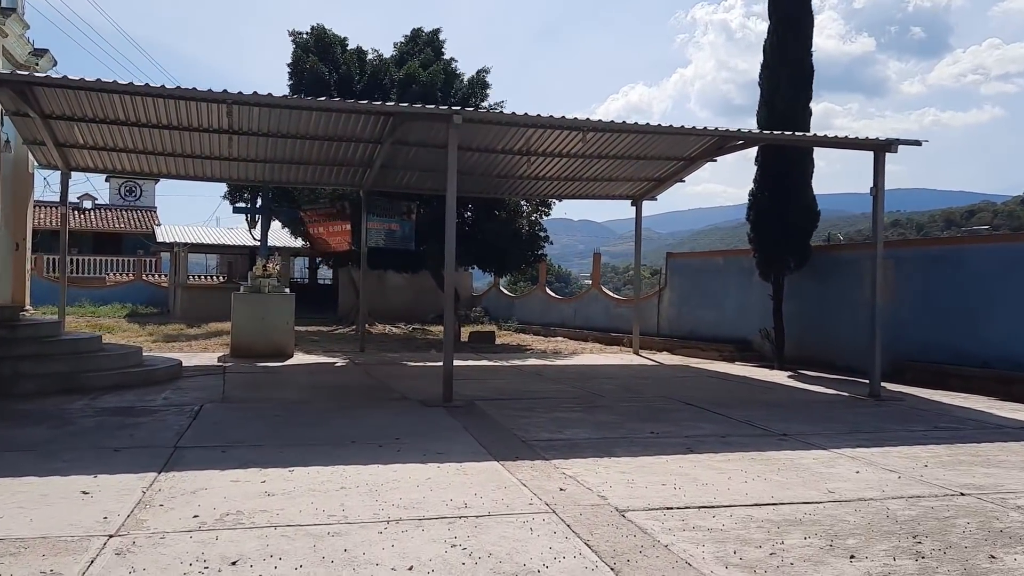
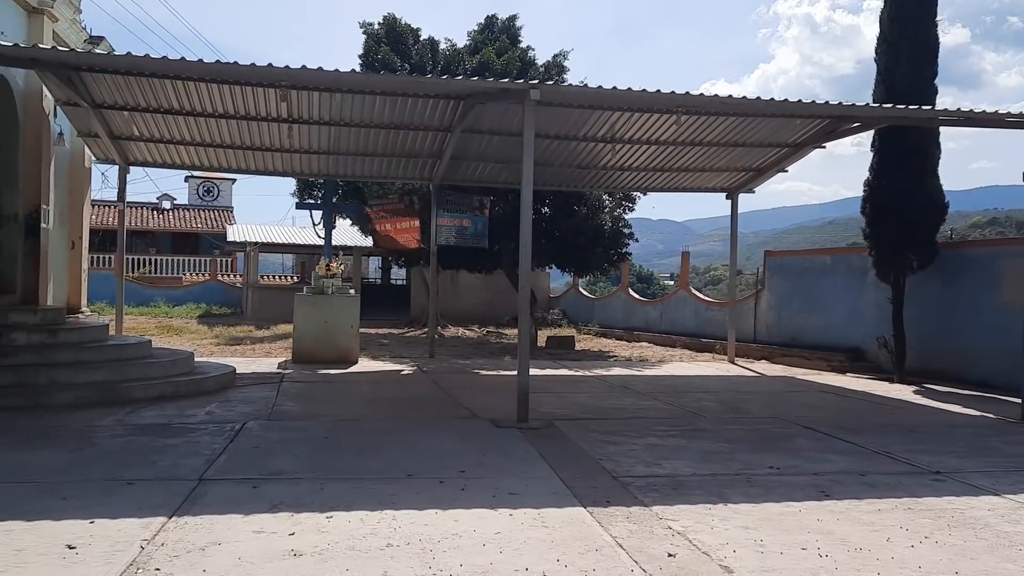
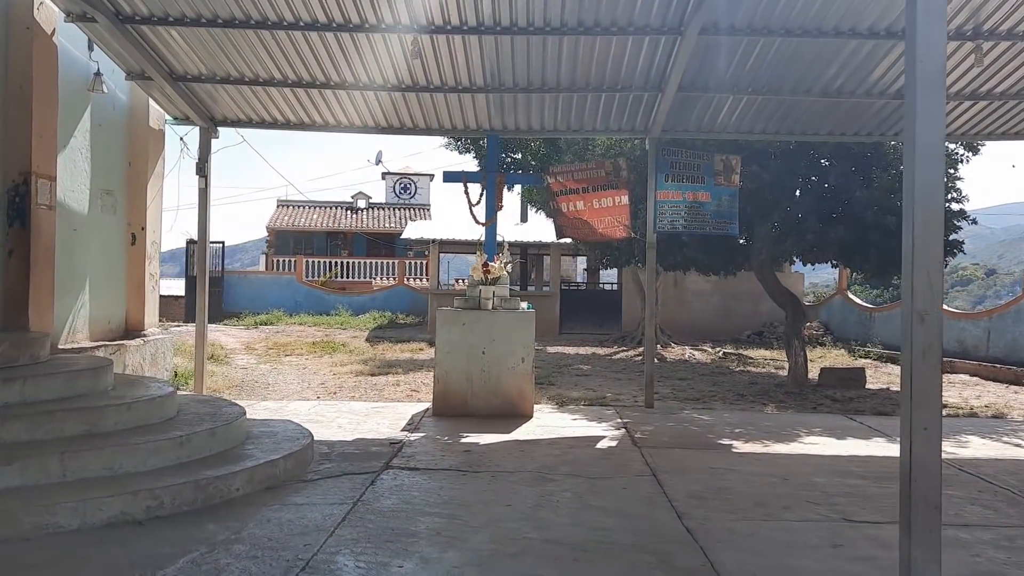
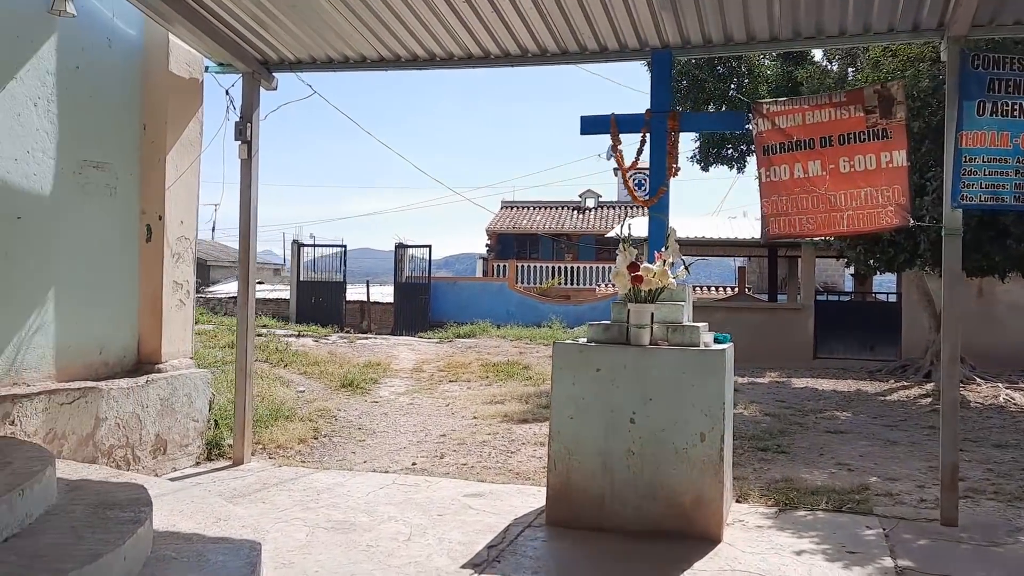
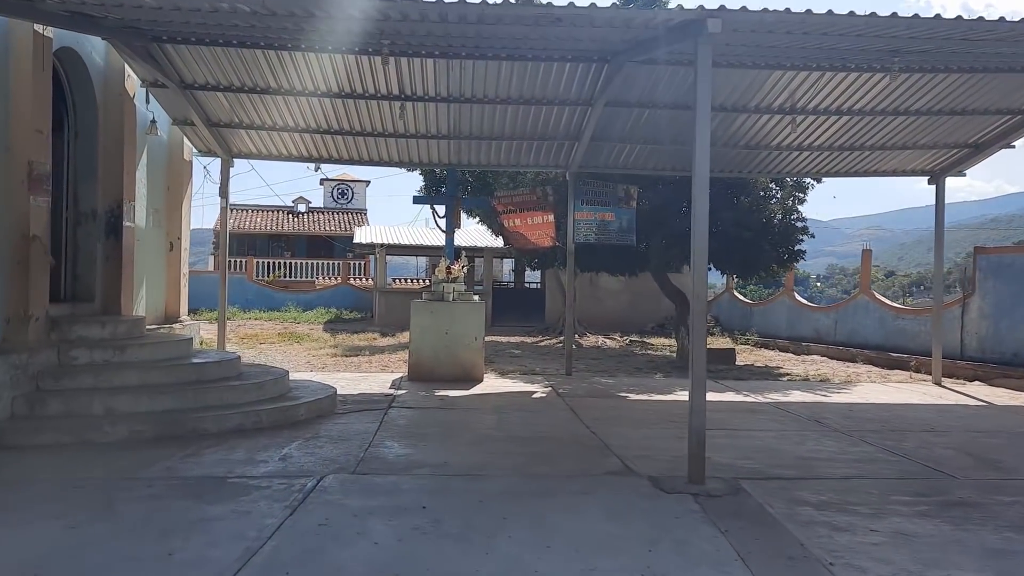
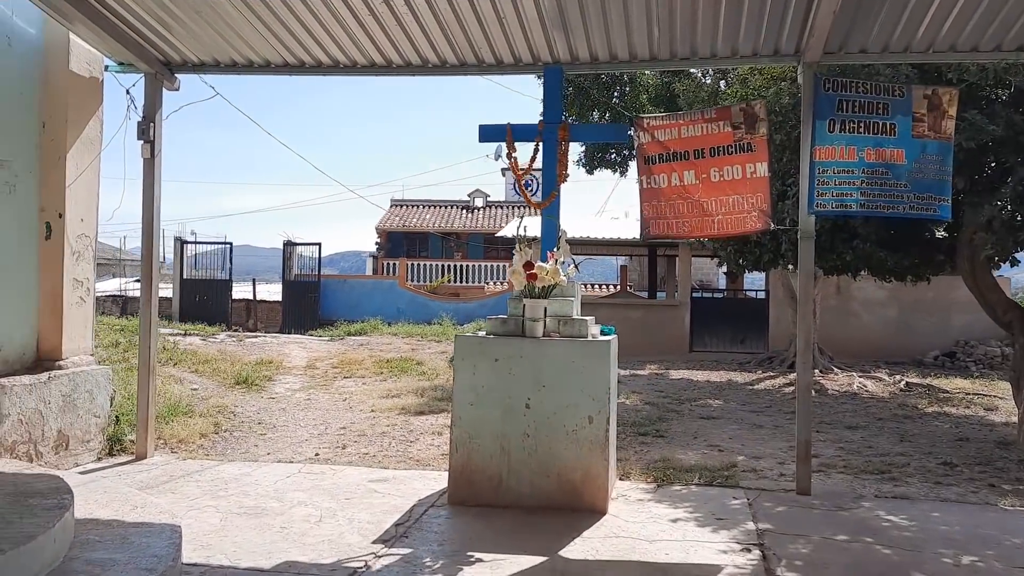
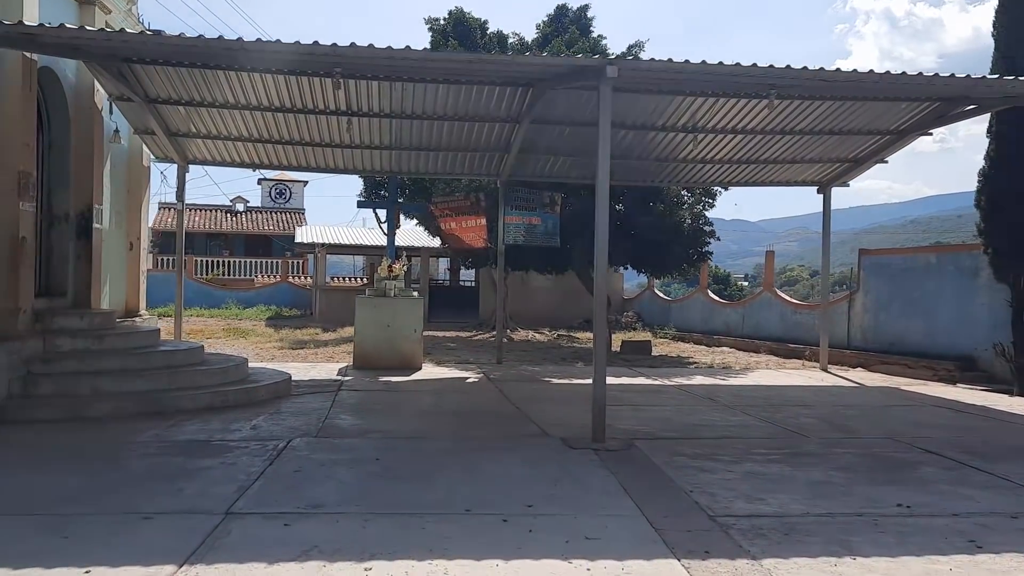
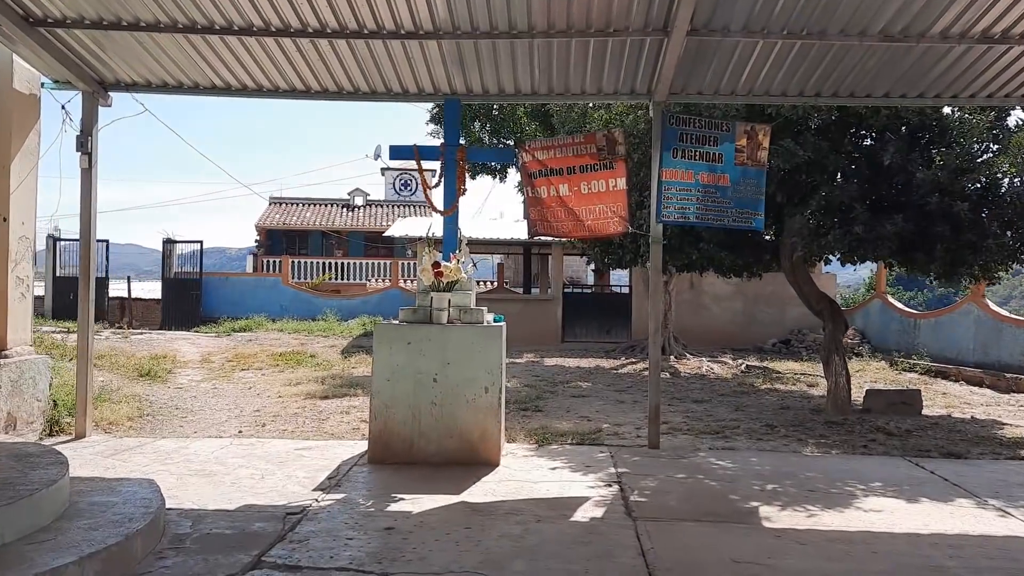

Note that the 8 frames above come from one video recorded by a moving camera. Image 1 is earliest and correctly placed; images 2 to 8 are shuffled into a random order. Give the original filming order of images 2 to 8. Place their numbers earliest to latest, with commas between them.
2, 7, 5, 3, 8, 6, 4
